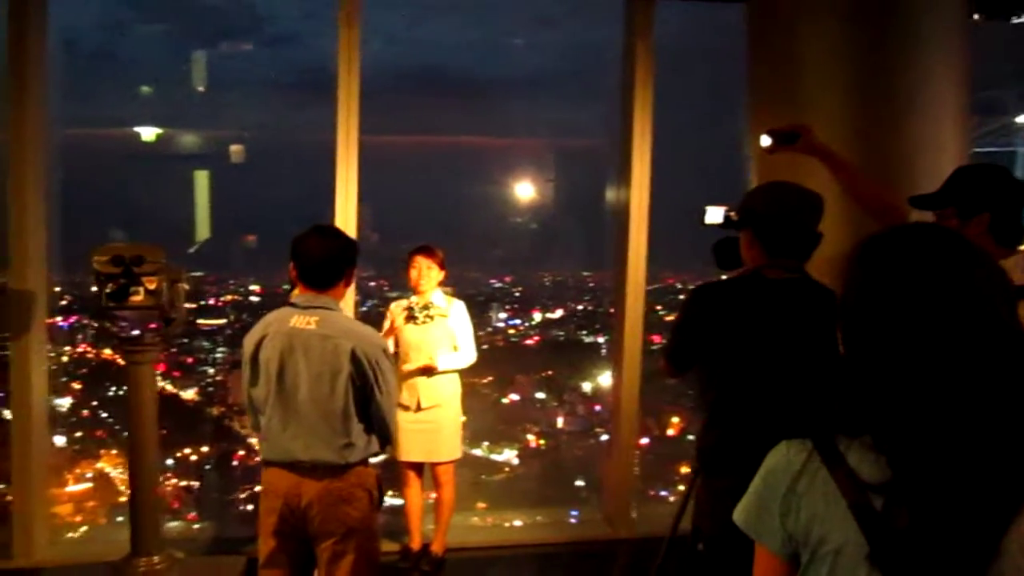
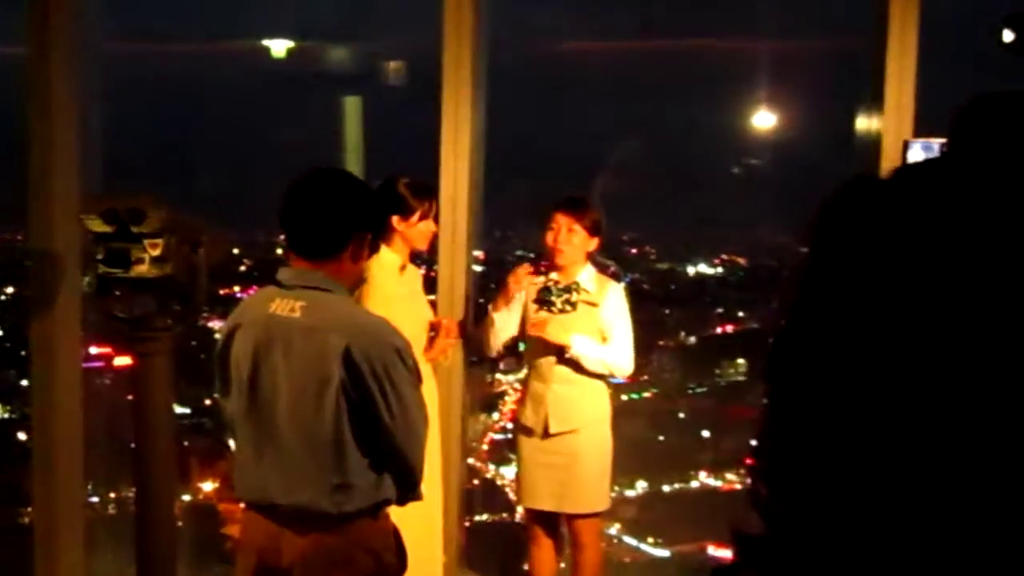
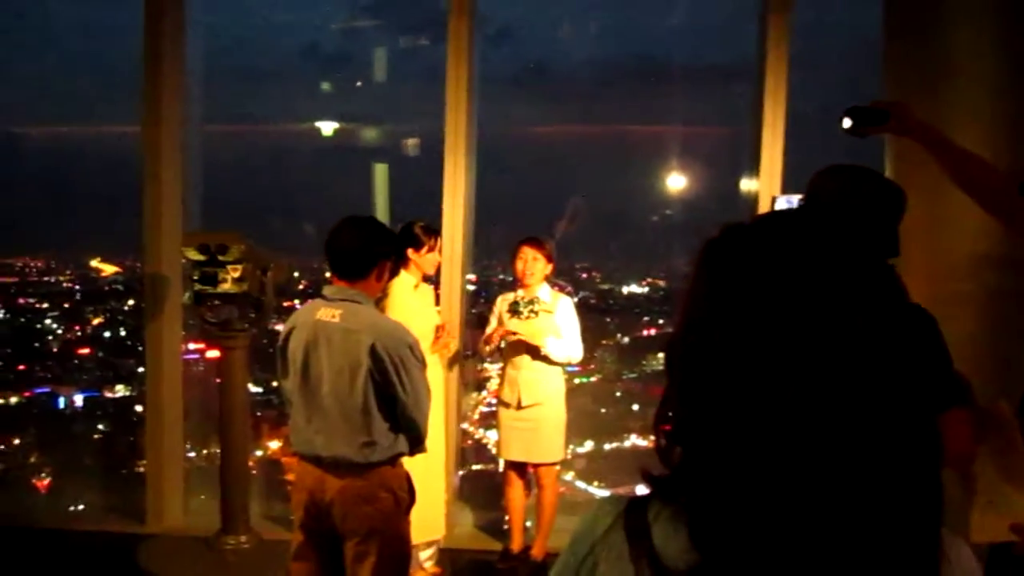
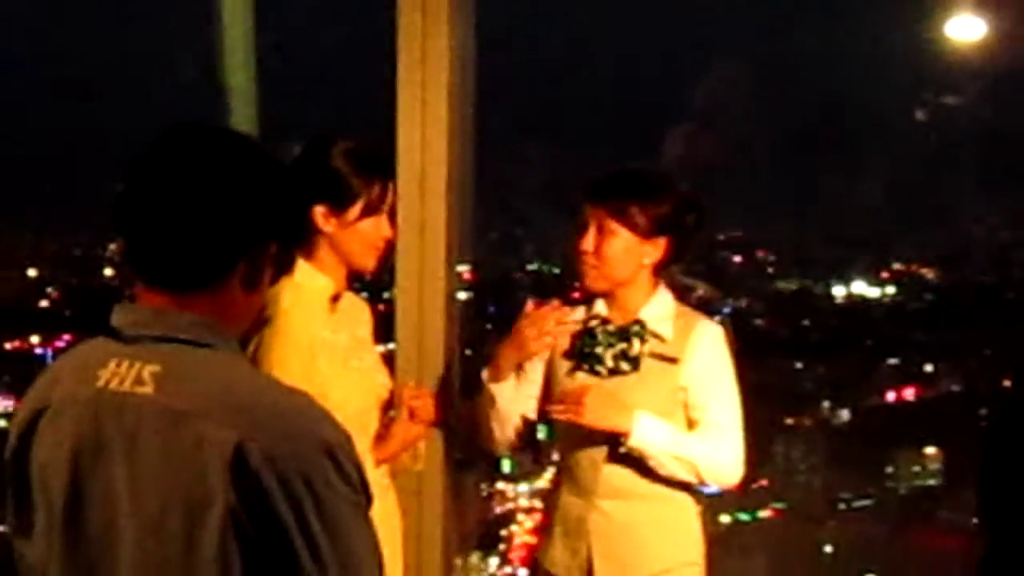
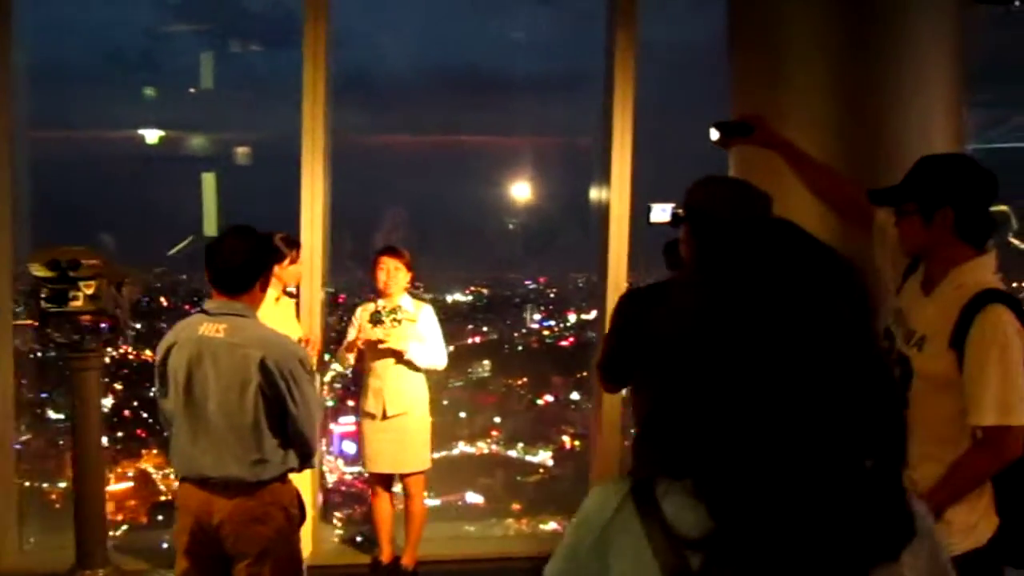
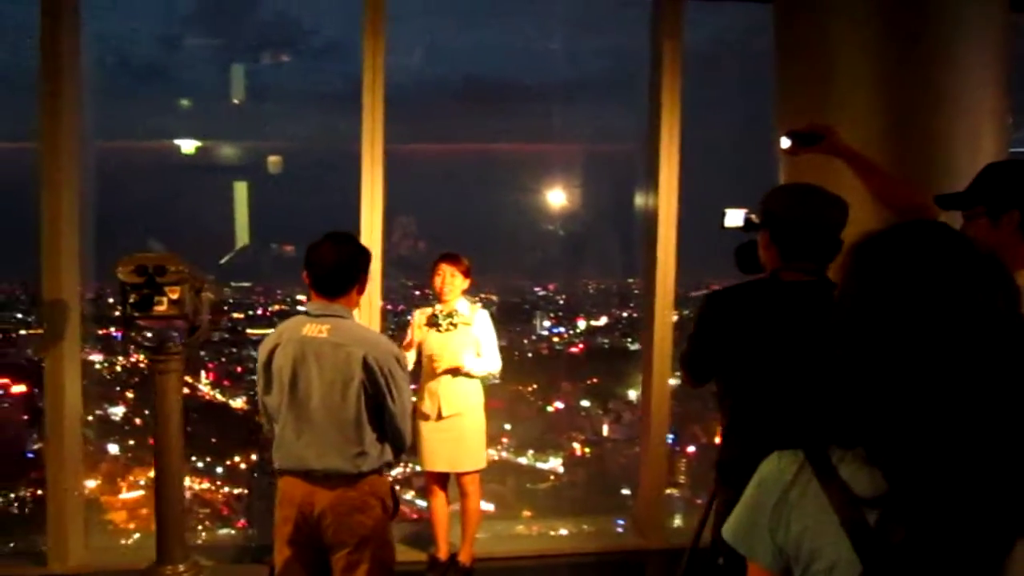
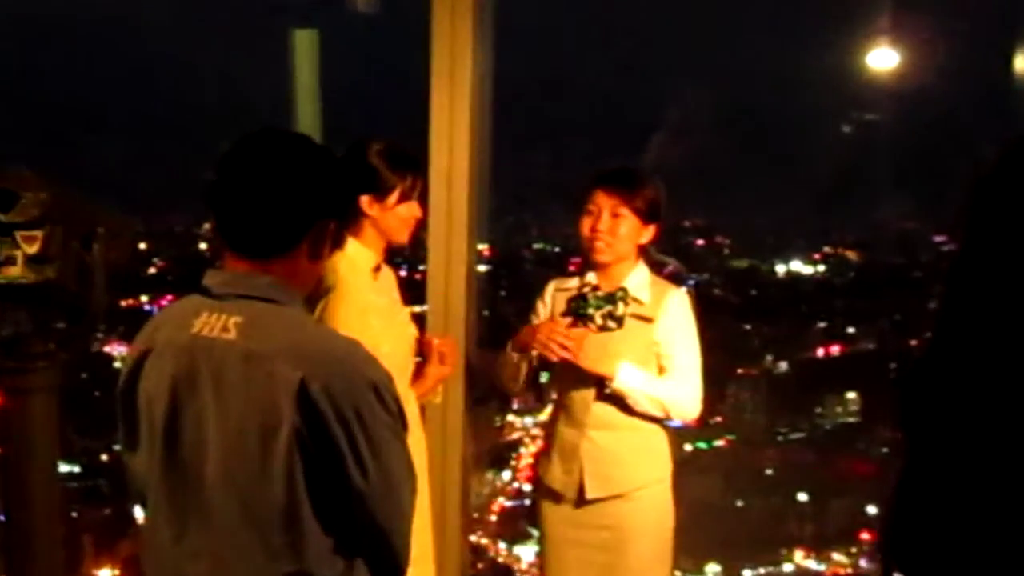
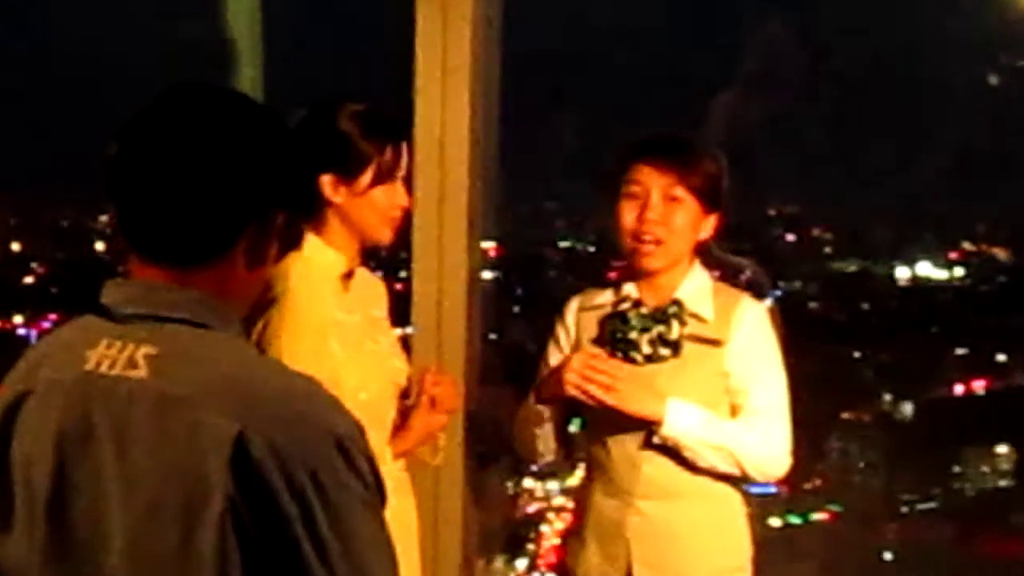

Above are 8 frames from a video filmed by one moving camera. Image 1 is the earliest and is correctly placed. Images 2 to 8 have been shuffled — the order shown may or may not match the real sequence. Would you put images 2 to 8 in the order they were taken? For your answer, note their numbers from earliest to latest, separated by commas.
6, 5, 3, 2, 7, 8, 4
